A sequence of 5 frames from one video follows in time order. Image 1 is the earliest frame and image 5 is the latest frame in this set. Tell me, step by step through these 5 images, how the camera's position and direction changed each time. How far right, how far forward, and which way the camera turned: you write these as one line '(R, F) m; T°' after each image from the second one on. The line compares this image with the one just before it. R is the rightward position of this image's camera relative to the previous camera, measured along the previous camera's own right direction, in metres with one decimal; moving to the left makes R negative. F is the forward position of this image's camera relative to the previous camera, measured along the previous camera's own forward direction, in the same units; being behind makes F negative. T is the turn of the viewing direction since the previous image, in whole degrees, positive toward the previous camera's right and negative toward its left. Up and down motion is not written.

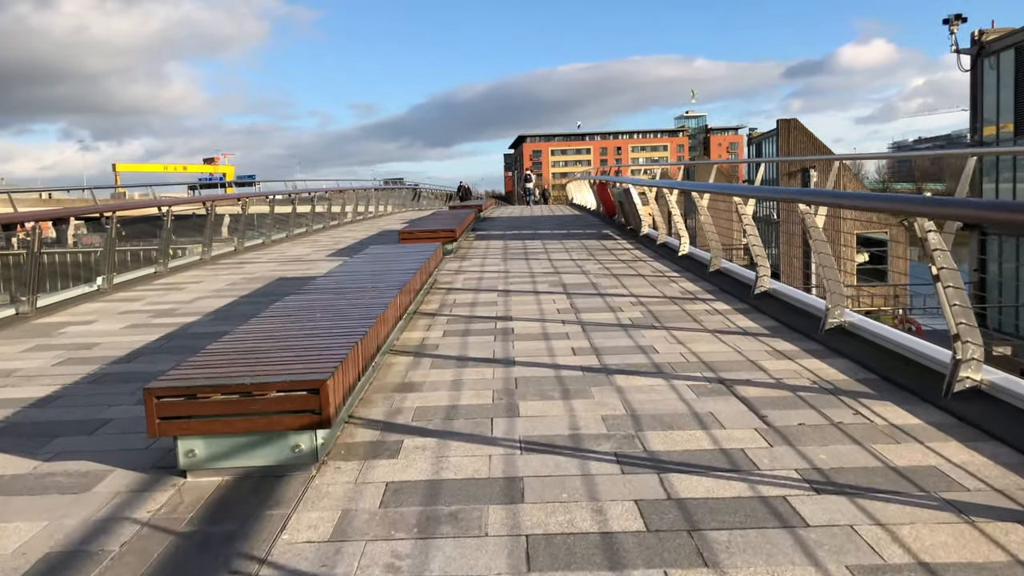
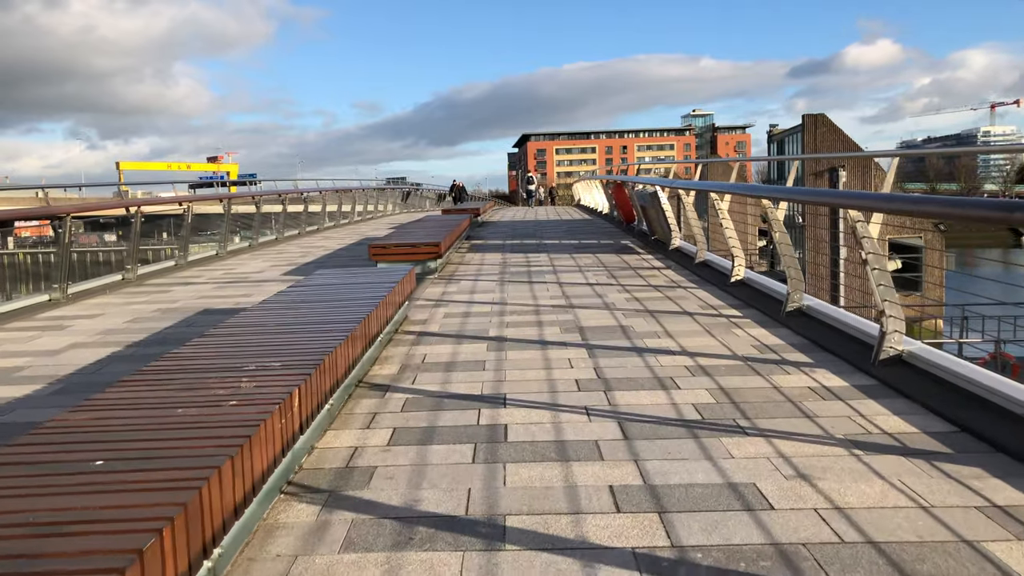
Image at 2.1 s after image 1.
(+0.1, +2.4) m; 0°
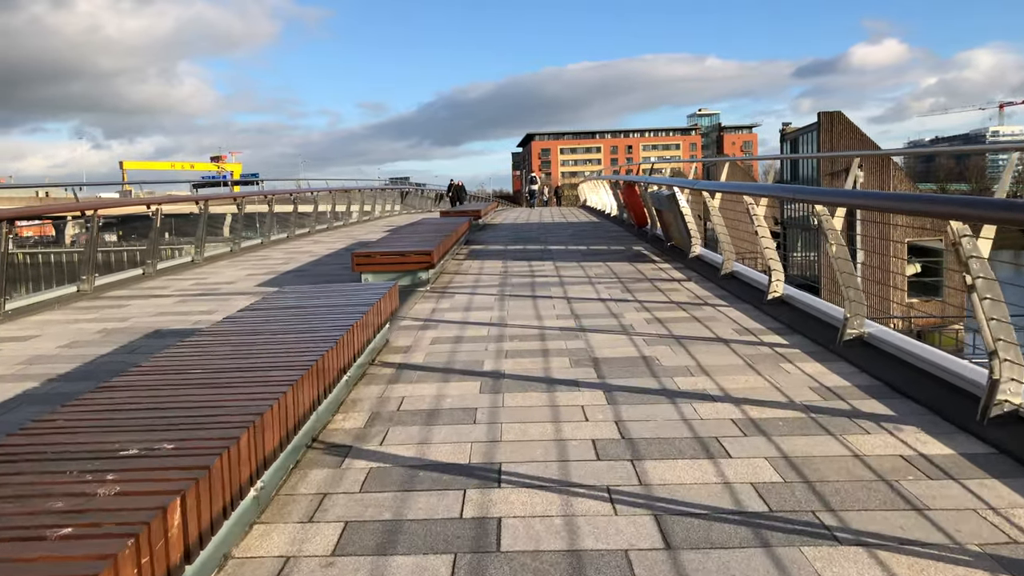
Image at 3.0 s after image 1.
(0.0, +1.0) m; 0°
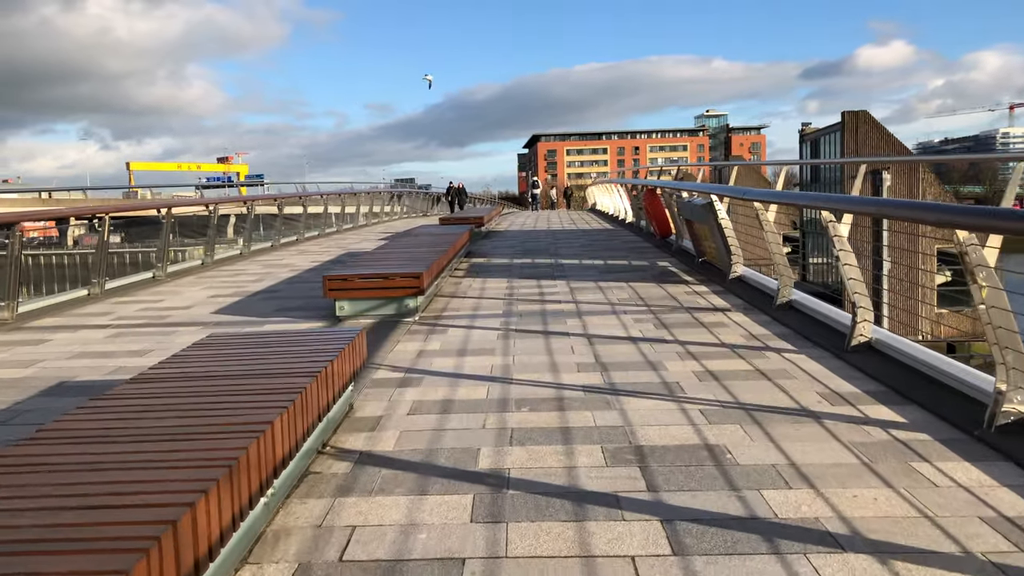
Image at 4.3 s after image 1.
(0.0, +1.5) m; 0°
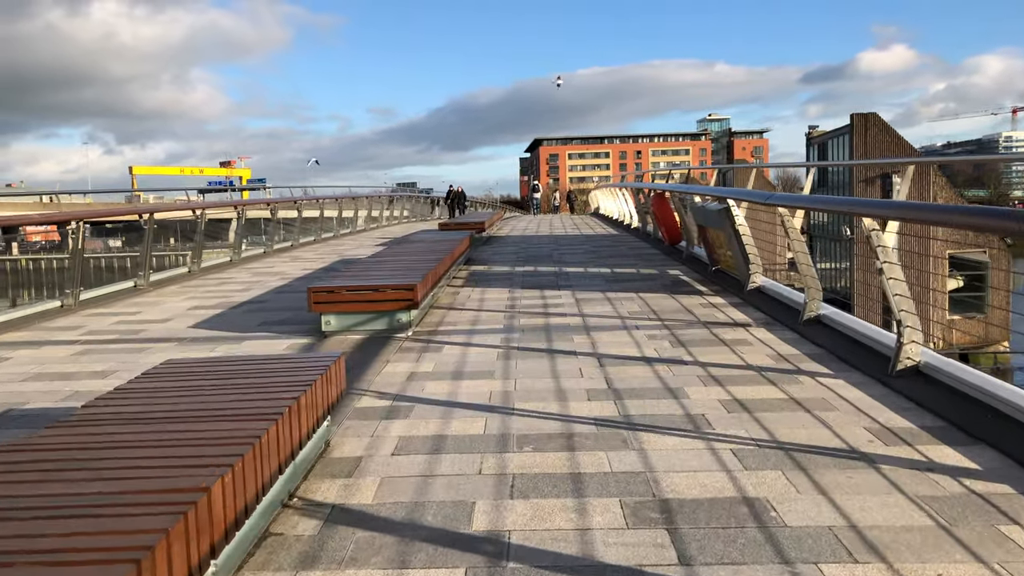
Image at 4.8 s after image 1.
(0.0, +0.6) m; 0°
